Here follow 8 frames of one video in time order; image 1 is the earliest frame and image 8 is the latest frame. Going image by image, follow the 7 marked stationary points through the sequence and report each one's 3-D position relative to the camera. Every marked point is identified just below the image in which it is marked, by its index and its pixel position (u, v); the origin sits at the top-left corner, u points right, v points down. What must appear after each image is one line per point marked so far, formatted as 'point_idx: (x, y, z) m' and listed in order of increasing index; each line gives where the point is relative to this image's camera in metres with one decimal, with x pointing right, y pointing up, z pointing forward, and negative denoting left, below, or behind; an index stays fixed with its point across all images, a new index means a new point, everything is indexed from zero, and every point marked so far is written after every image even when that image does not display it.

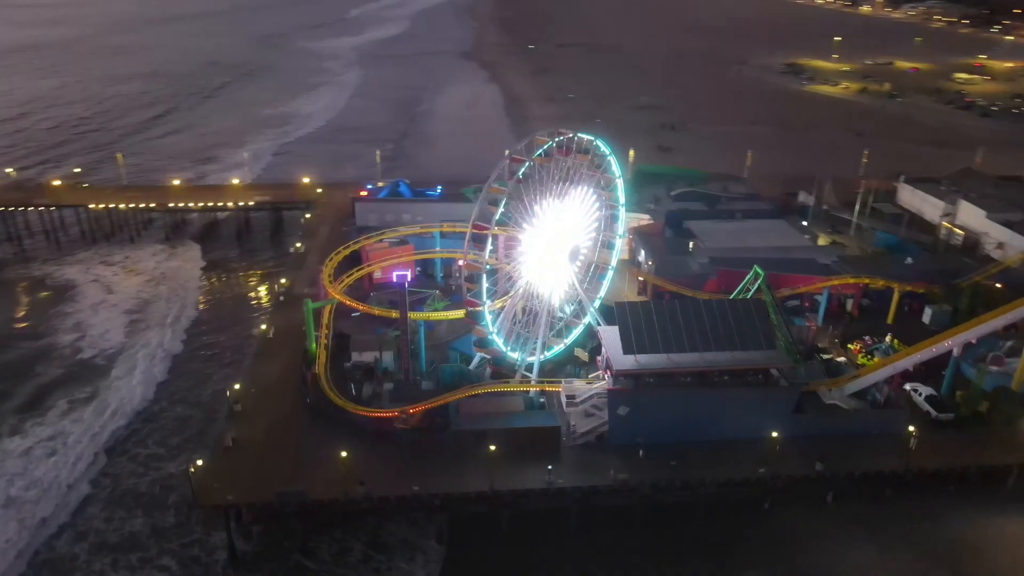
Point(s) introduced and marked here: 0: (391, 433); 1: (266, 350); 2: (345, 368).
0: (-2.6, -3.3, +16.4) m
1: (-6.4, -1.8, +19.8) m
2: (-4.2, -2.1, +18.9) m
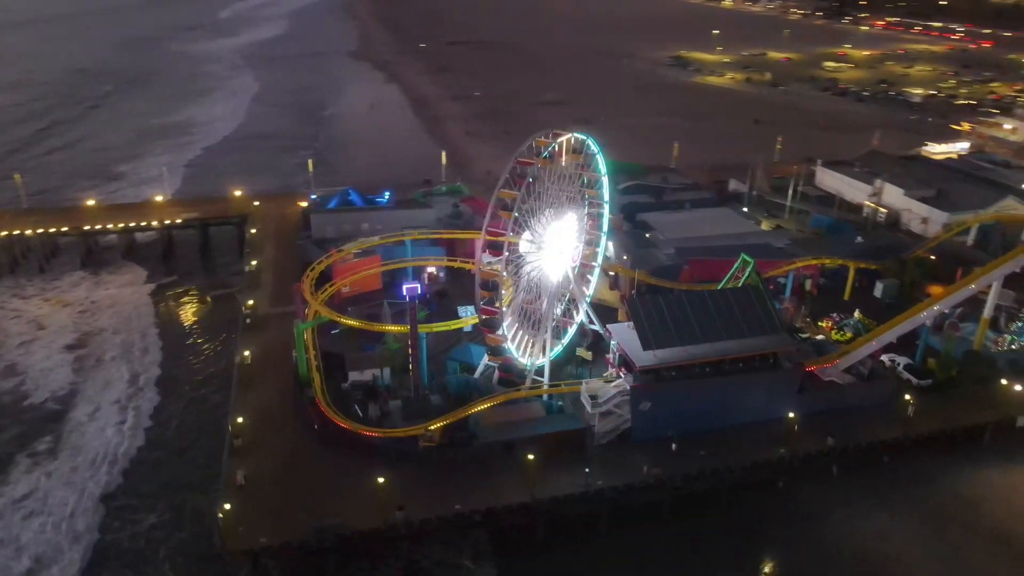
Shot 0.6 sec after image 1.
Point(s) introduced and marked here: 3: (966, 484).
0: (-2.0, -3.6, +15.7) m
1: (-6.4, -2.4, +18.6) m
2: (-4.1, -2.6, +18.0) m
3: (+10.7, -4.6, +17.0) m
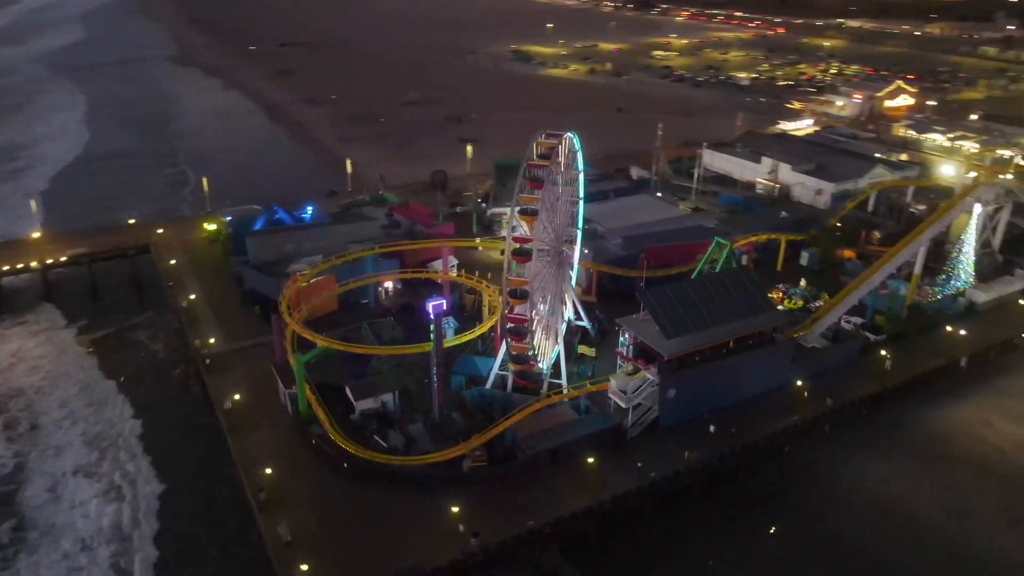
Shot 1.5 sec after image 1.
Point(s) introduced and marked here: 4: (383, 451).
0: (-0.9, -3.9, +15.1) m
1: (-5.9, -3.2, +16.9) m
2: (-3.5, -3.1, +16.9) m
3: (+11.2, -3.5, +19.2) m
4: (-2.7, -3.6, +16.0) m
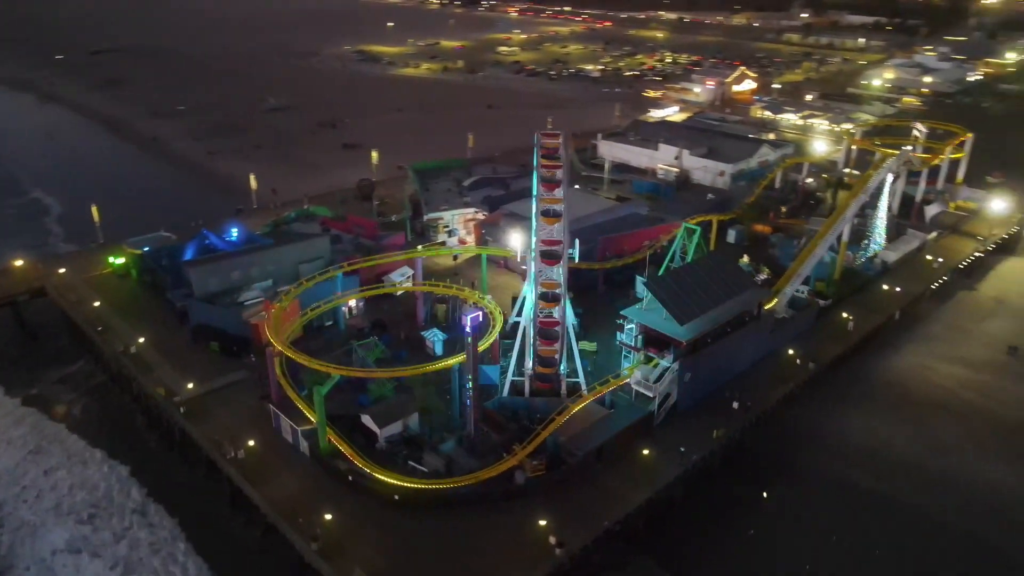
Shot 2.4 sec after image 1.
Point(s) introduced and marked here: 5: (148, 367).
0: (+0.3, -4.1, +14.8) m
1: (-5.0, -3.9, +15.5) m
2: (-2.7, -3.5, +16.0) m
3: (+11.1, -2.5, +21.4) m
4: (-1.7, -4.0, +15.3) m
5: (-9.5, -2.1, +19.2) m
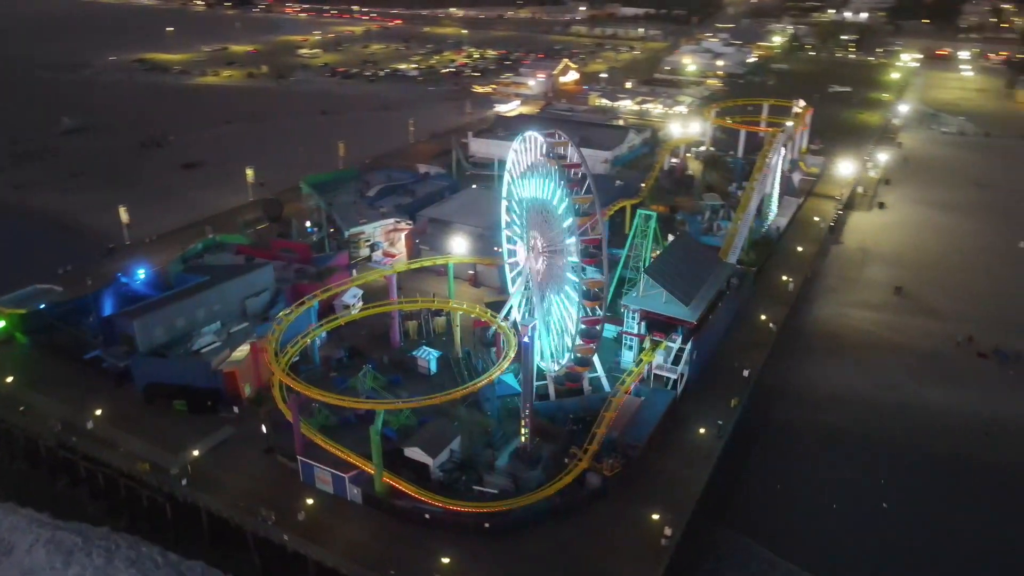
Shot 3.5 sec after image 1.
0: (+1.9, -4.1, +14.8) m
1: (-3.4, -4.6, +14.0) m
2: (-1.4, -4.0, +15.1) m
3: (+10.2, -1.2, +24.1) m
4: (-0.2, -4.2, +14.8) m
5: (-9.0, -3.4, +16.4) m
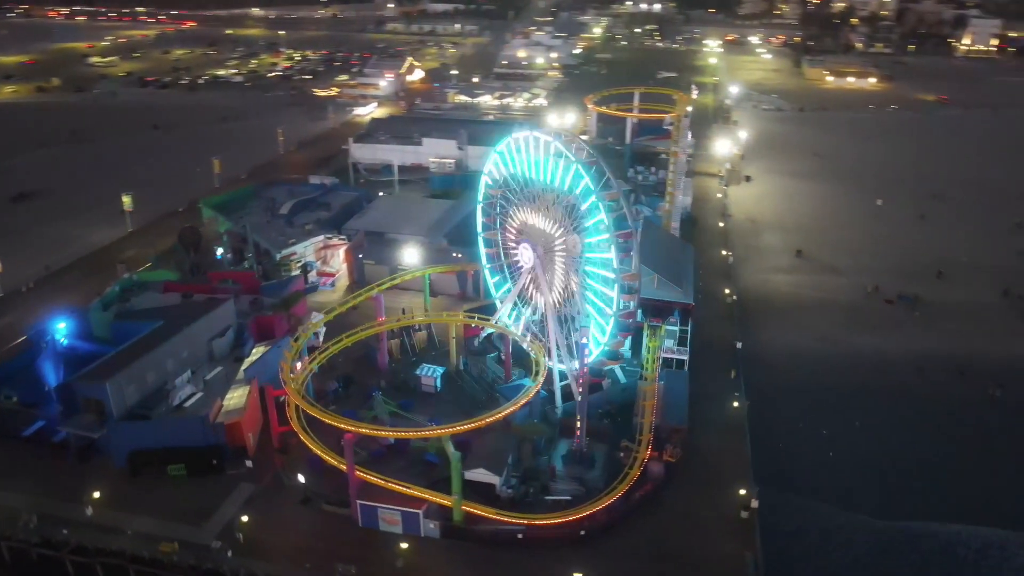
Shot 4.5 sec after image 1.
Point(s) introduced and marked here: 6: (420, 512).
0: (+3.3, -3.9, +15.2) m
1: (-1.5, -5.0, +13.1) m
2: (+0.1, -4.2, +14.7) m
3: (+8.6, -0.1, +26.2) m
4: (+1.3, -4.3, +14.7) m
5: (-7.6, -4.6, +14.0) m
6: (-1.8, -4.3, +13.8) m
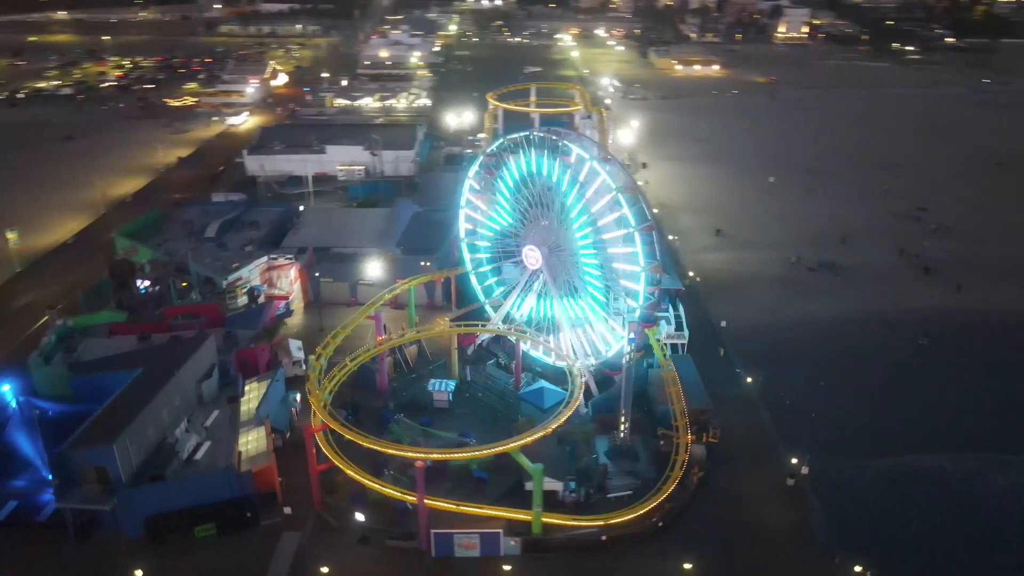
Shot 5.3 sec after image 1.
0: (+4.3, -3.6, +15.8) m
1: (+0.2, -5.2, +12.8) m
2: (+1.3, -4.2, +14.6) m
3: (+6.9, +0.6, +27.6) m
4: (+2.6, -4.2, +14.9) m
5: (-5.9, -5.4, +12.4) m
6: (-0.2, -4.5, +13.3) m
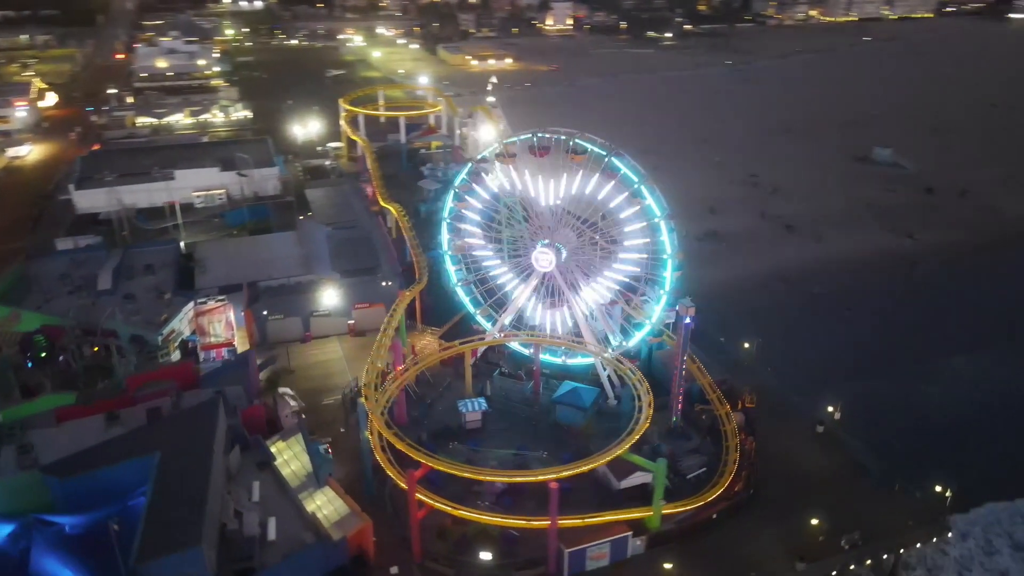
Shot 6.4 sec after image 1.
0: (+5.6, -3.1, +17.1) m
1: (+2.8, -5.2, +13.0) m
2: (+3.2, -4.1, +15.1) m
3: (+3.8, +1.2, +29.0) m
4: (+4.3, -3.9, +15.7) m
5: (-2.8, -6.2, +10.7) m
6: (+2.1, -4.5, +13.4) m
